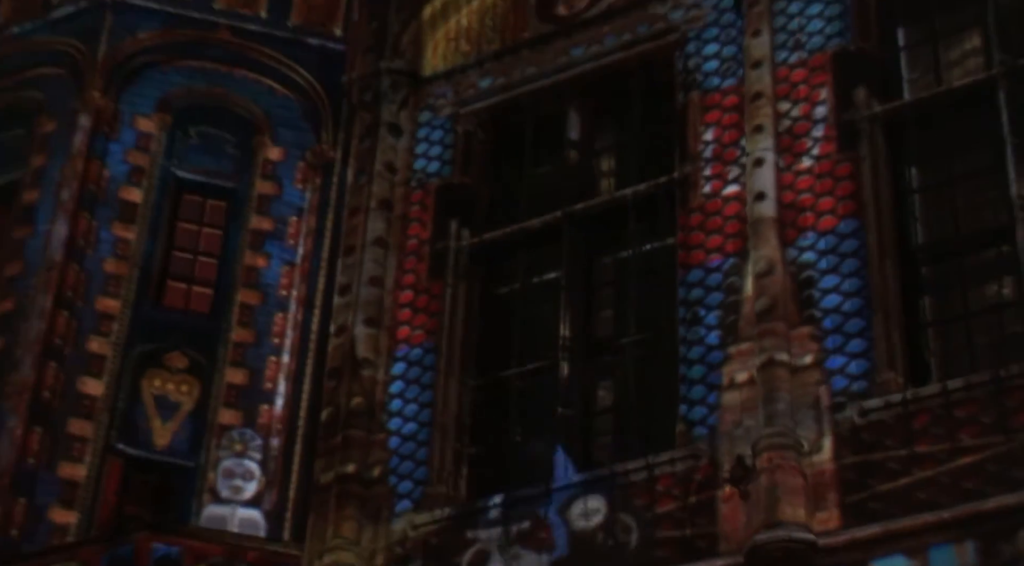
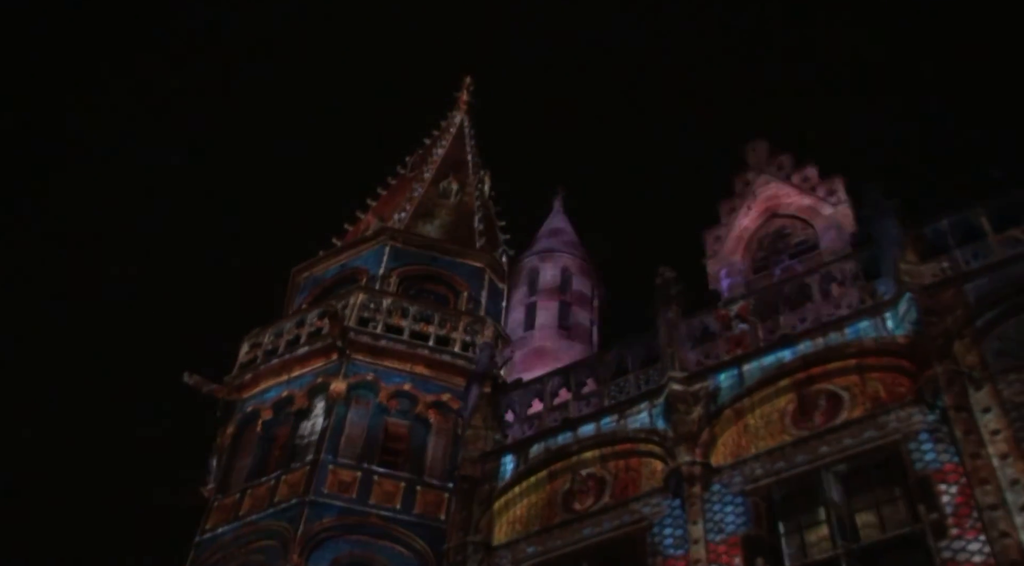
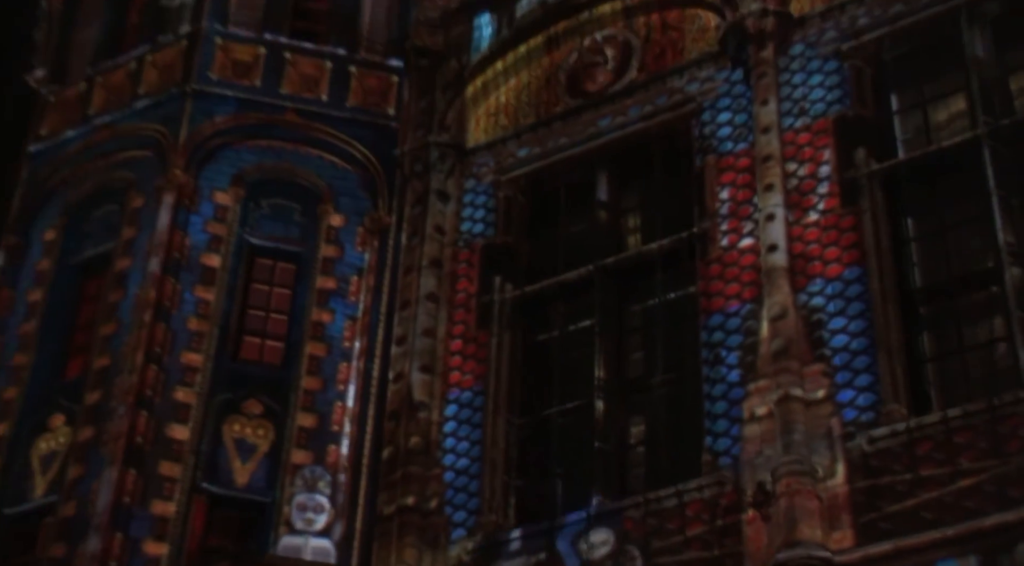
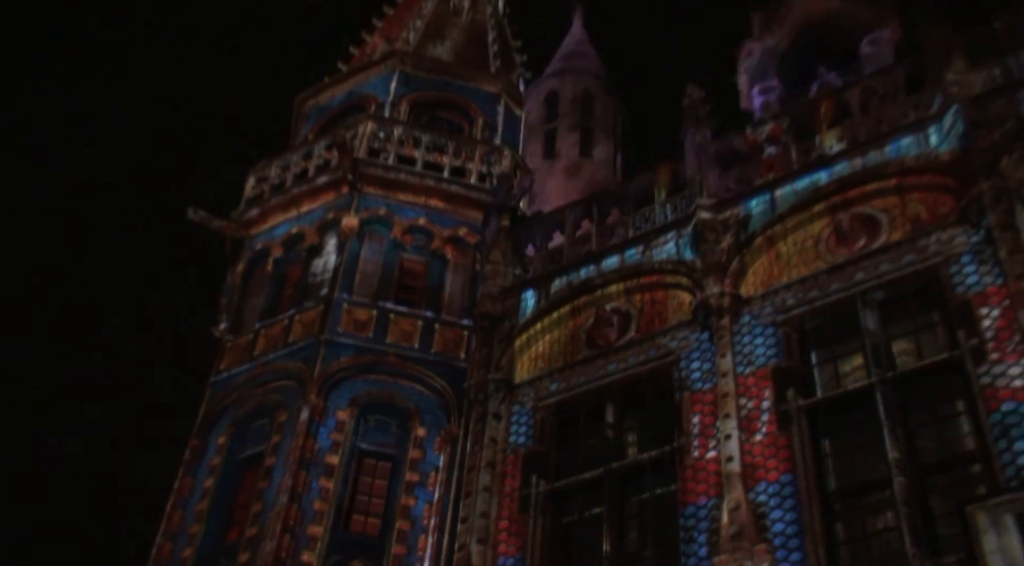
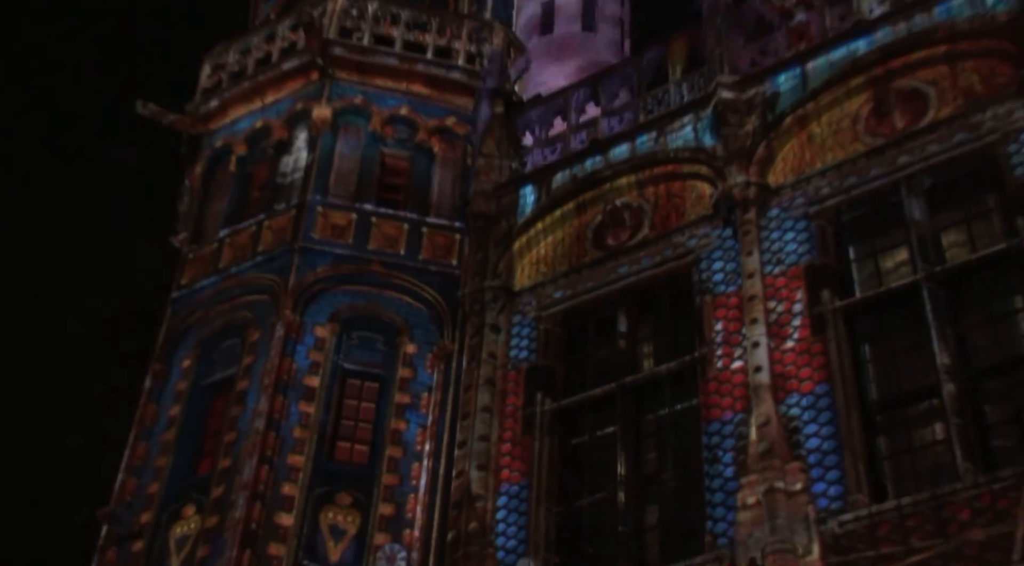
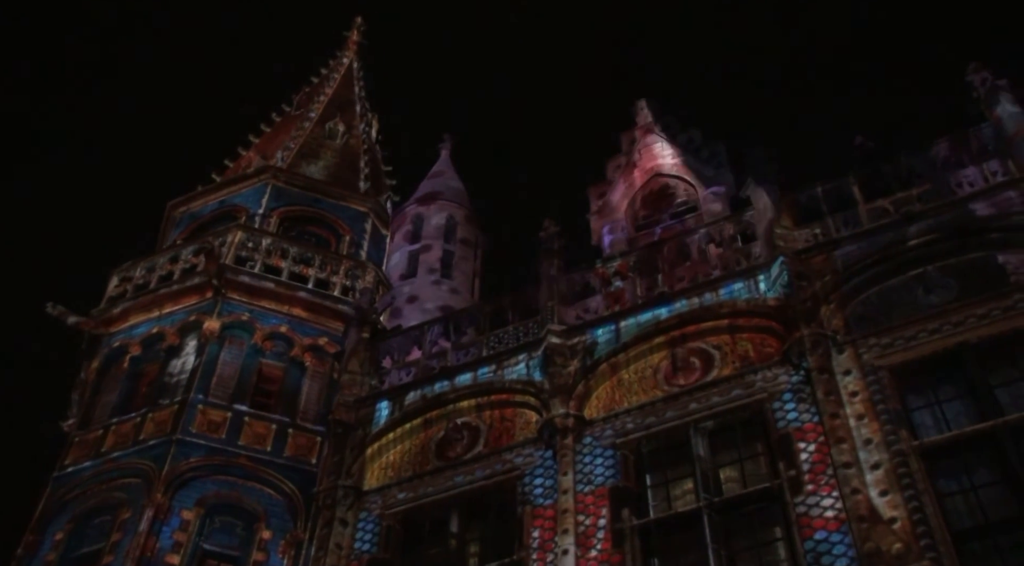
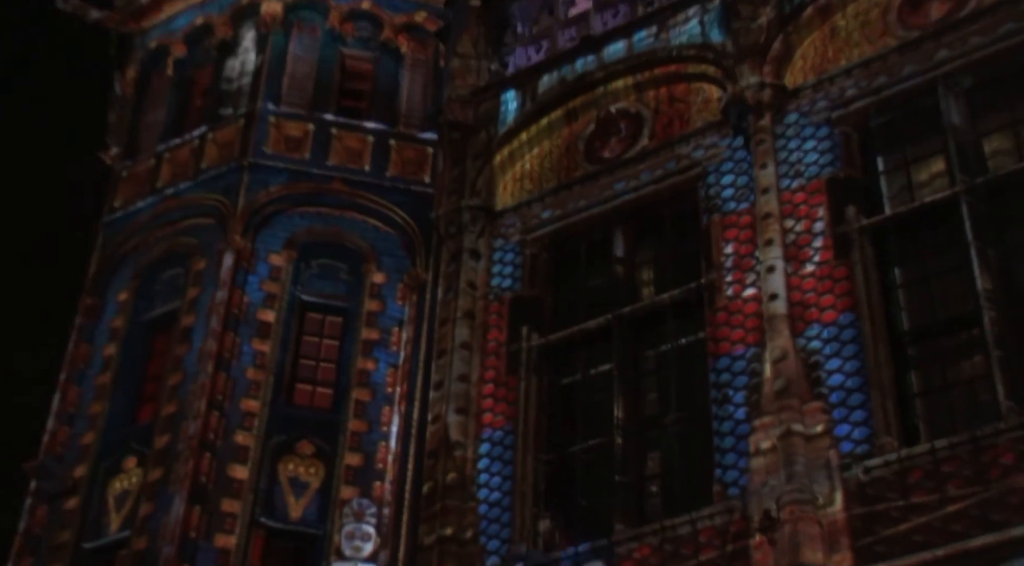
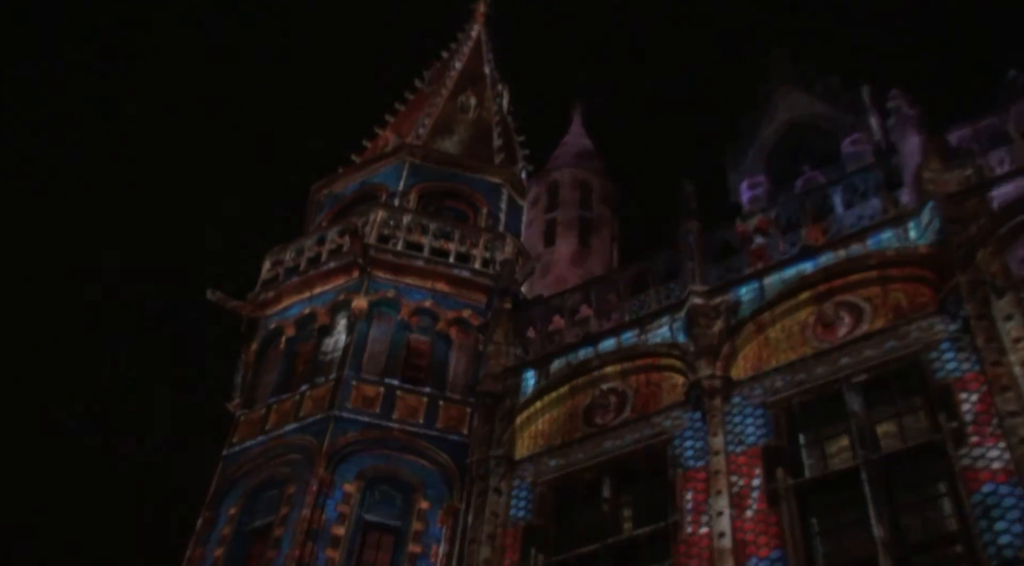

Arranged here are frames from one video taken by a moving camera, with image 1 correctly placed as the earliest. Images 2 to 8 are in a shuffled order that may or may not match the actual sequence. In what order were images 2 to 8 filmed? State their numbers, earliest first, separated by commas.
3, 7, 5, 4, 8, 2, 6
